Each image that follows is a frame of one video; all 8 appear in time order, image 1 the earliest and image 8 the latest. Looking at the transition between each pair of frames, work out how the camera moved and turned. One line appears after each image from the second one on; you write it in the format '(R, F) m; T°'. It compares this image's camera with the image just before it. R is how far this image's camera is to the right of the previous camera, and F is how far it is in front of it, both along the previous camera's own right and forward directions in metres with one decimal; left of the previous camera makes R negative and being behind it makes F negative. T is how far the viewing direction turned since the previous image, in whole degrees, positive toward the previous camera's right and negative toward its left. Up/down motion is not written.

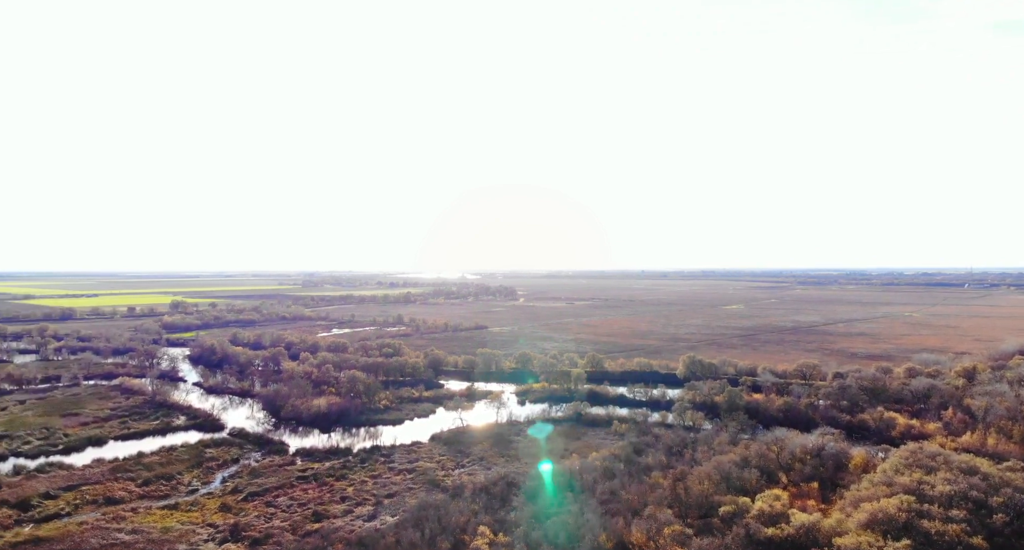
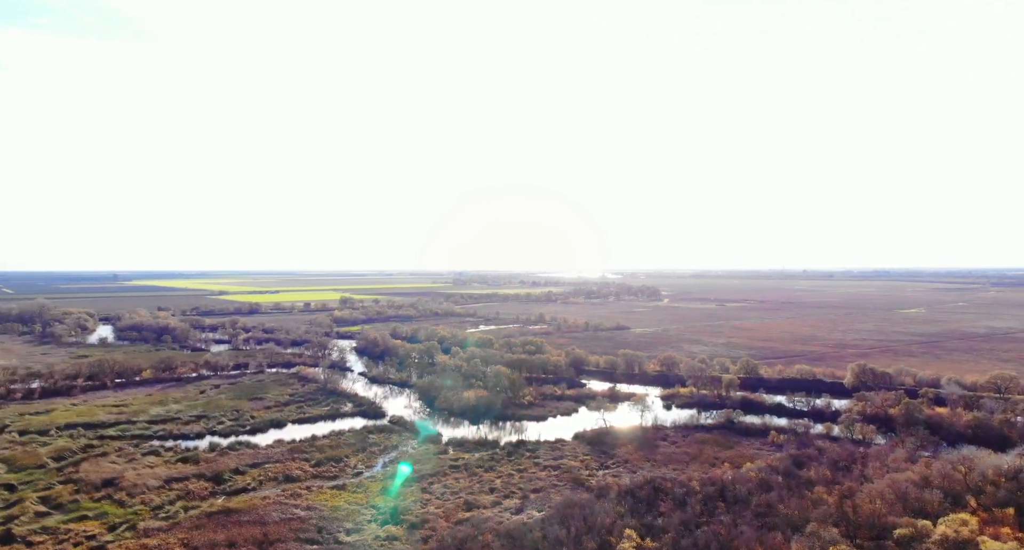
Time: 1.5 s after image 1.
(-1.1, -0.1) m; -11°
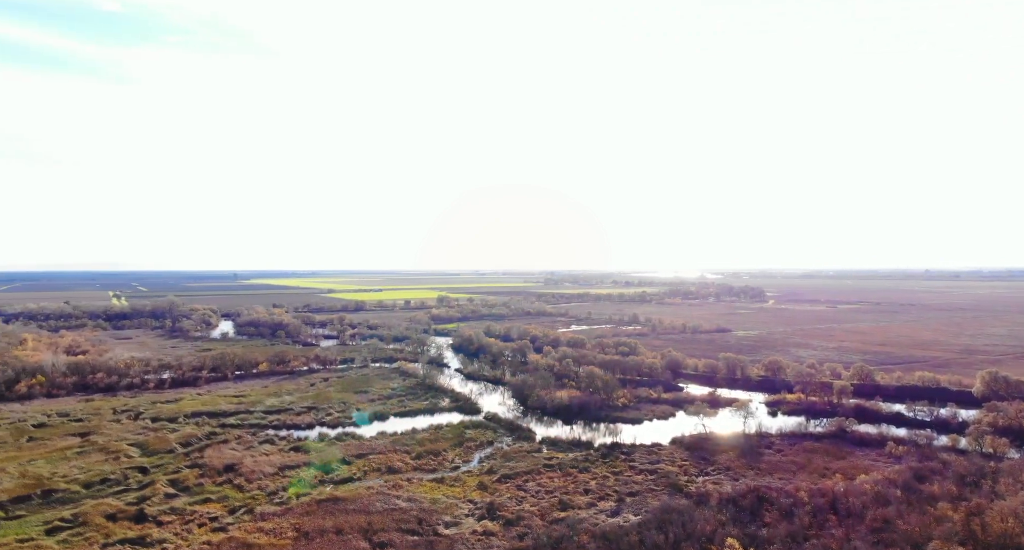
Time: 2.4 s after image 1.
(-0.8, -0.1) m; -7°
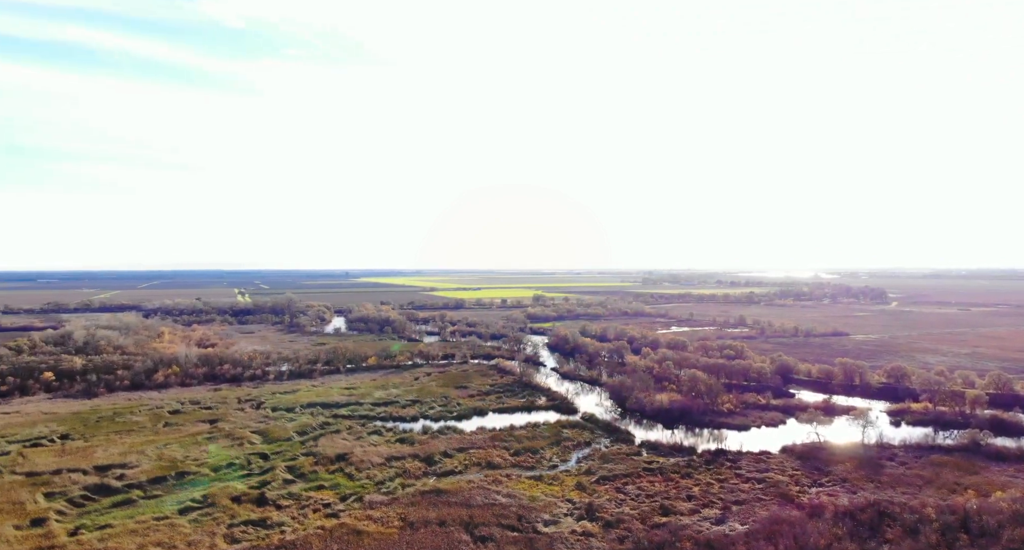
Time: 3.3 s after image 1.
(-0.6, -0.1) m; -8°
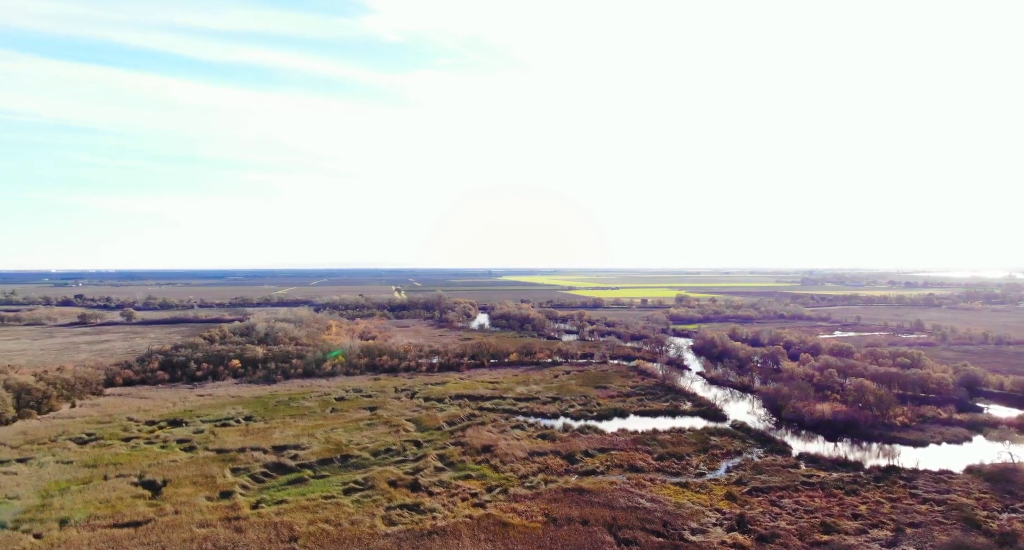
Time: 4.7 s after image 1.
(-0.8, 0.0) m; -12°
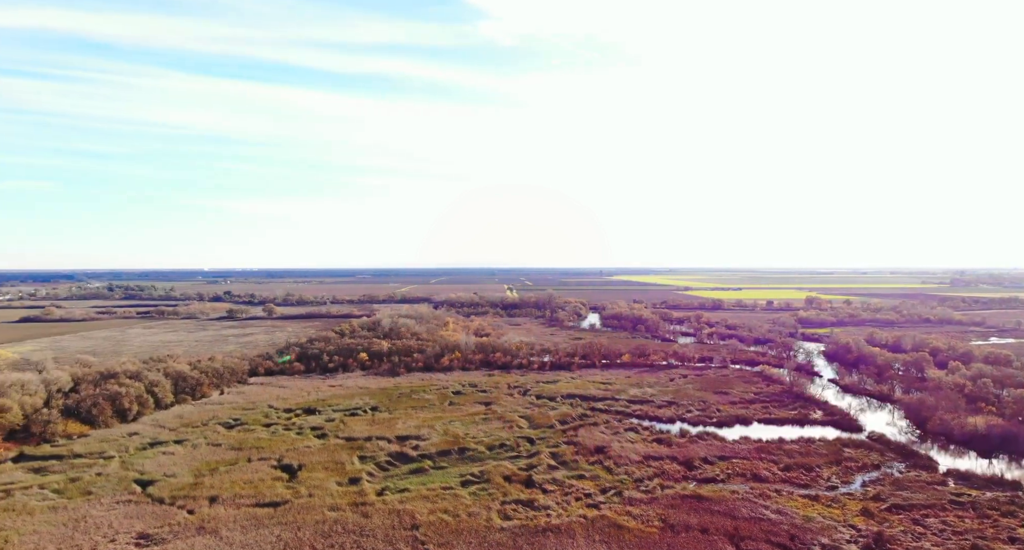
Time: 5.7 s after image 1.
(-0.7, 0.0) m; -9°
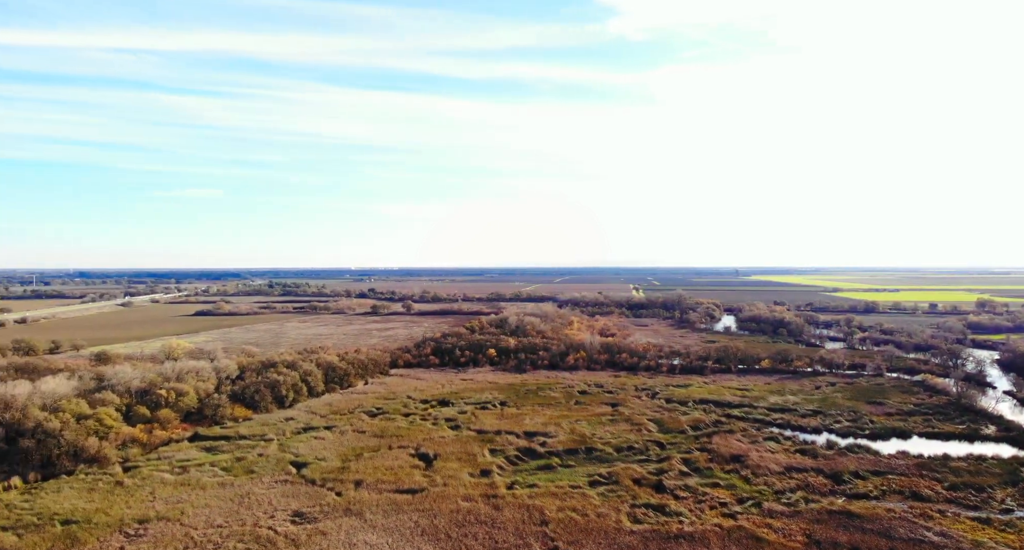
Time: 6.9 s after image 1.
(-0.9, -0.1) m; -10°
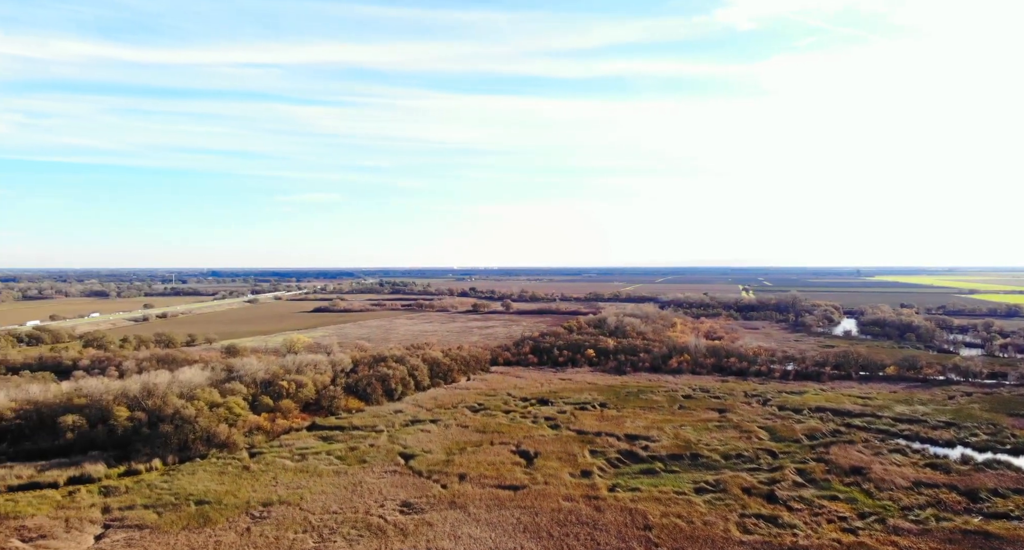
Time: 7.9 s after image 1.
(-0.5, -0.1) m; -8°
